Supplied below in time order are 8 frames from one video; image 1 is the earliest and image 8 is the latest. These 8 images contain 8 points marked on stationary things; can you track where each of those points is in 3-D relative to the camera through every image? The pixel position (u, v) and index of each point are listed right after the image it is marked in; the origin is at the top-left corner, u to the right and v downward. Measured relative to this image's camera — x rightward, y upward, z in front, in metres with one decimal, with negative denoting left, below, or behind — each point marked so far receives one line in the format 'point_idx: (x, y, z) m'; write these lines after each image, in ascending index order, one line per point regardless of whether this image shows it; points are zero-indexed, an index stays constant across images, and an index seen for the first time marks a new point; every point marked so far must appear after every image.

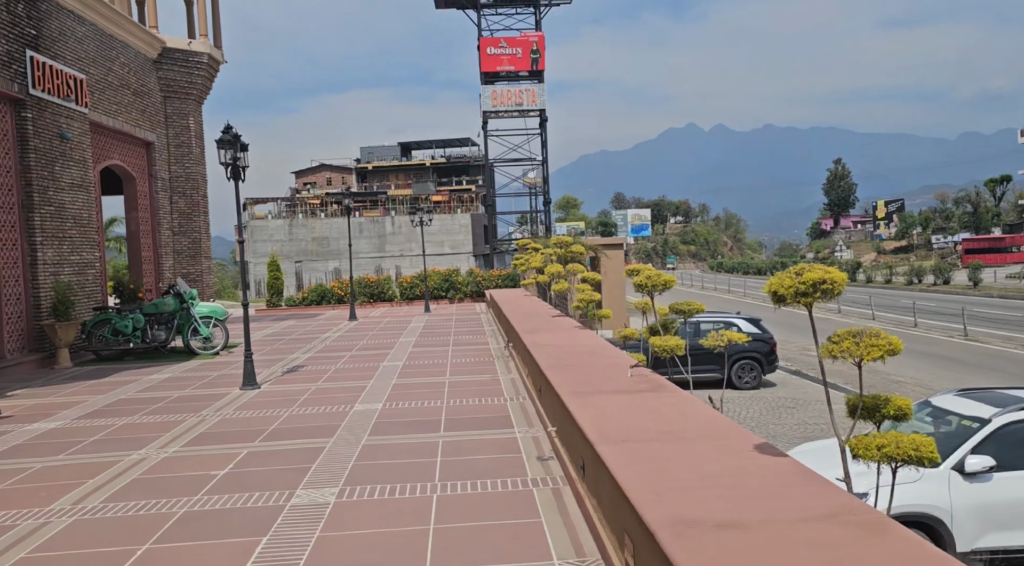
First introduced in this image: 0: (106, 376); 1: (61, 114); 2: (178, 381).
0: (-6.5, -1.5, +12.8) m
1: (-8.3, +3.1, +14.8) m
2: (-4.8, -1.4, +11.6) m
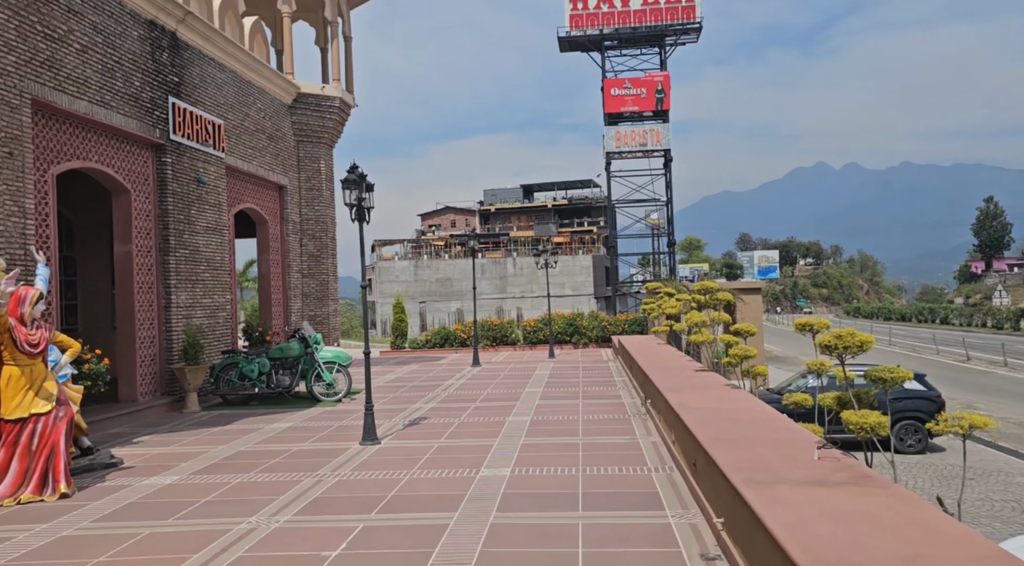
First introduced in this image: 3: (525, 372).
0: (-4.4, -2.2, +12.6) m
1: (-5.9, +2.3, +15.0) m
2: (-2.9, -2.1, +11.1) m
3: (+0.3, -2.1, +18.5) m
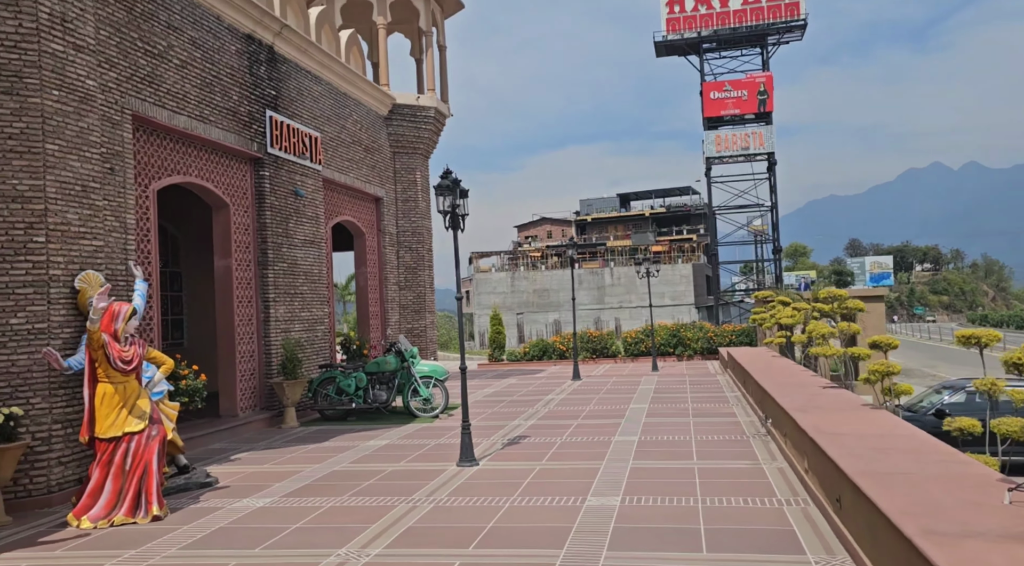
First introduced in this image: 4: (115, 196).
0: (-2.8, -2.4, +12.3) m
1: (-4.0, +2.1, +15.0) m
2: (-1.6, -2.2, +10.7) m
3: (+2.5, -2.3, +17.6) m
4: (-4.8, +1.1, +9.8) m
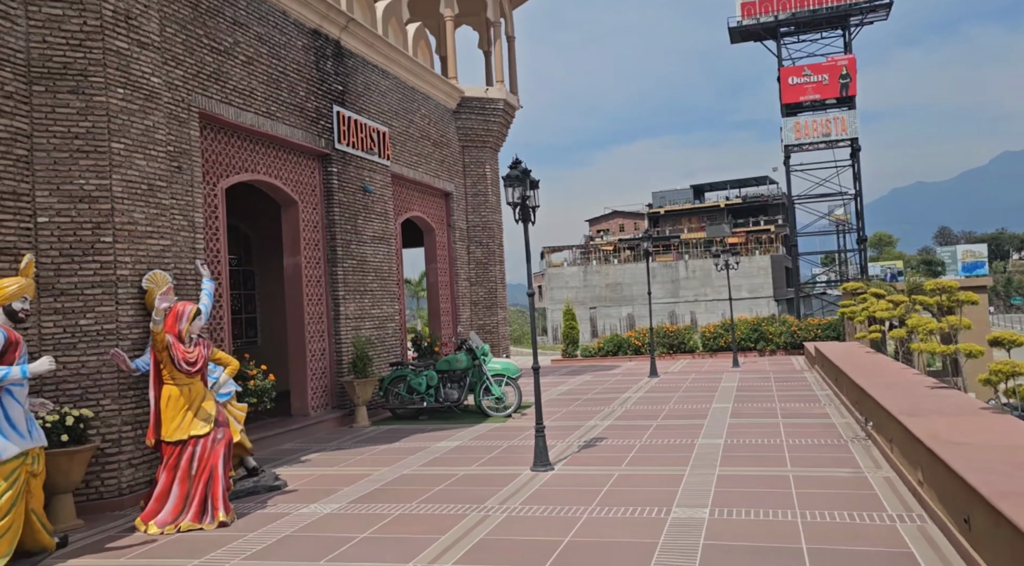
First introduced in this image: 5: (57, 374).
0: (-1.7, -2.3, +12.0) m
1: (-2.7, +2.1, +14.8) m
2: (-0.6, -2.2, +10.3) m
3: (+4.1, -2.1, +16.8) m
4: (-4.0, +1.1, +9.7) m
5: (-4.5, -0.9, +7.9) m
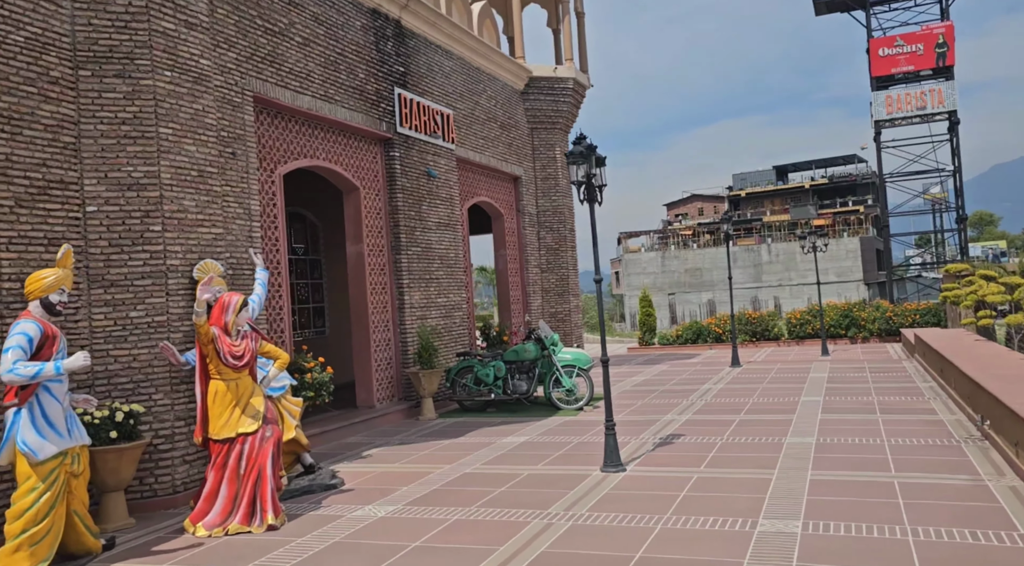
0: (-0.7, -2.1, +11.5) m
1: (-1.5, +2.3, +14.3) m
2: (+0.3, -2.0, +9.7) m
3: (+5.5, -1.8, +15.7) m
4: (-3.2, +1.2, +9.4) m
5: (-3.9, -0.8, +7.7) m
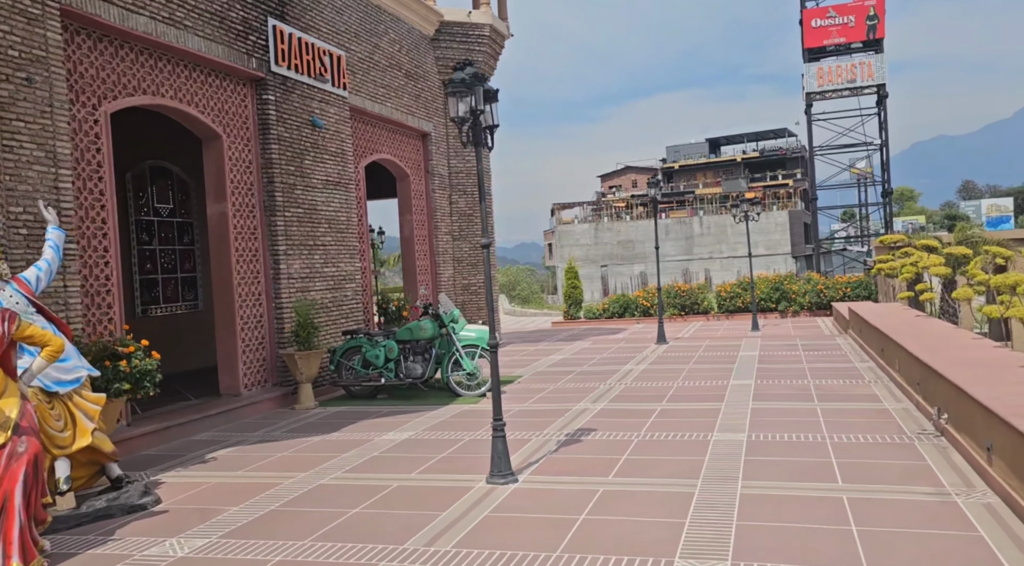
0: (-2.1, -1.7, +9.8) m
1: (-3.0, +2.9, +12.3) m
2: (-1.0, -1.7, +8.0) m
3: (+3.8, -1.3, +14.5) m
4: (-4.4, +1.5, +7.3) m
5: (-4.9, -0.5, +5.6) m
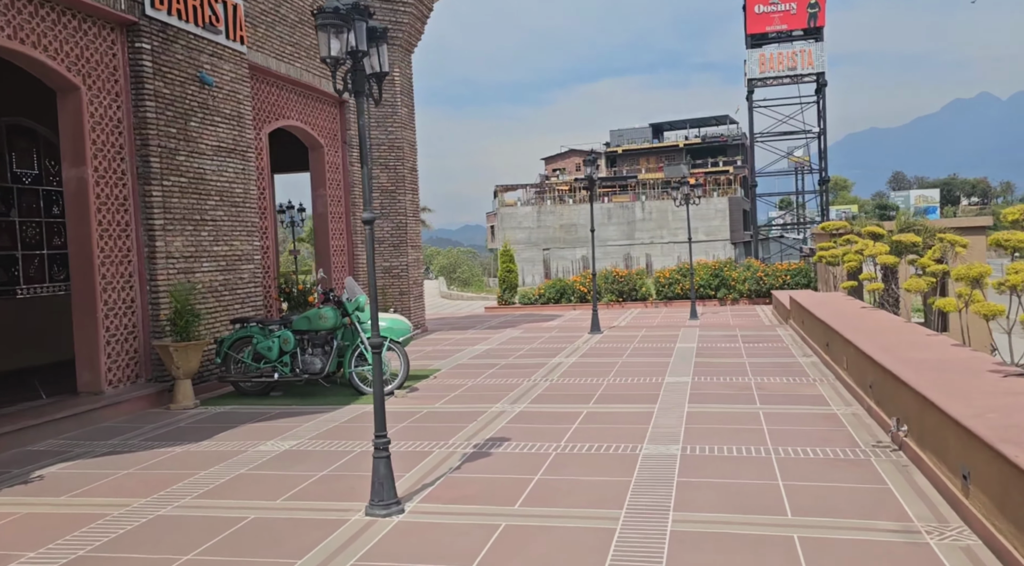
0: (-3.1, -1.5, +8.4) m
1: (-4.2, +3.1, +10.8) m
2: (-1.8, -1.5, +6.7) m
3: (+2.5, -1.0, +13.5) m
4: (-5.2, +1.7, +5.7) m
5: (-5.6, -0.4, +4.0) m
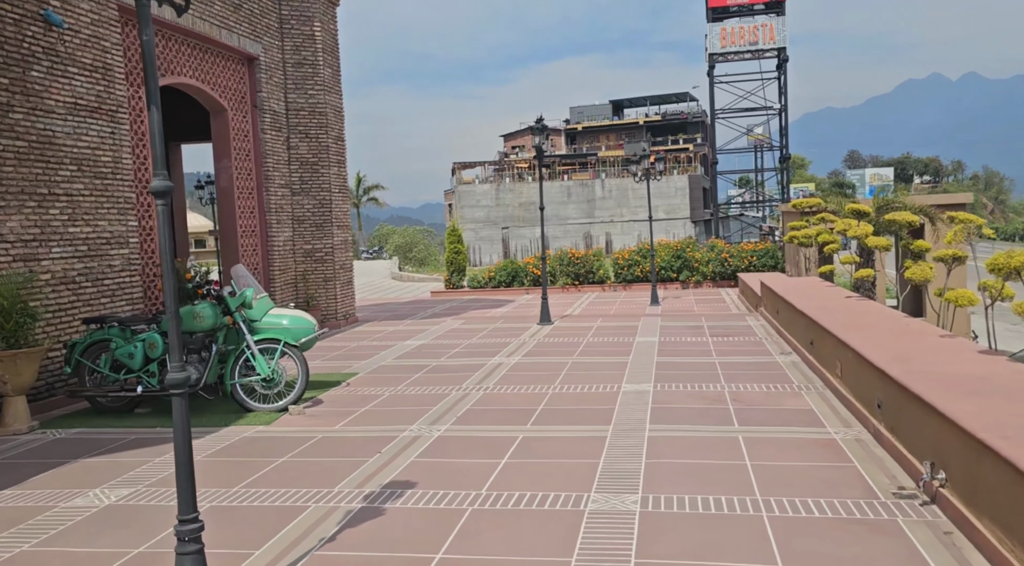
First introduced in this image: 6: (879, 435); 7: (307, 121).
0: (-3.7, -1.5, +6.4) m
1: (-5.0, +3.2, +8.6) m
2: (-2.5, -1.5, +4.8) m
3: (+1.5, -0.8, +11.7) m
4: (-5.7, +1.7, +3.6) m
5: (-6.1, -0.5, +1.9) m
6: (+2.8, -1.1, +6.1) m
7: (-3.6, +2.8, +14.2) m
